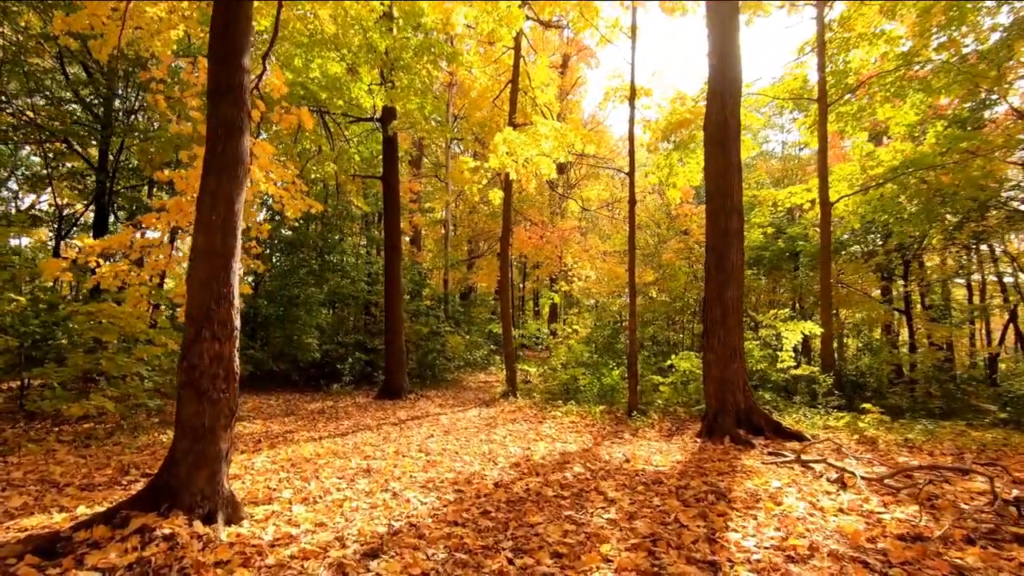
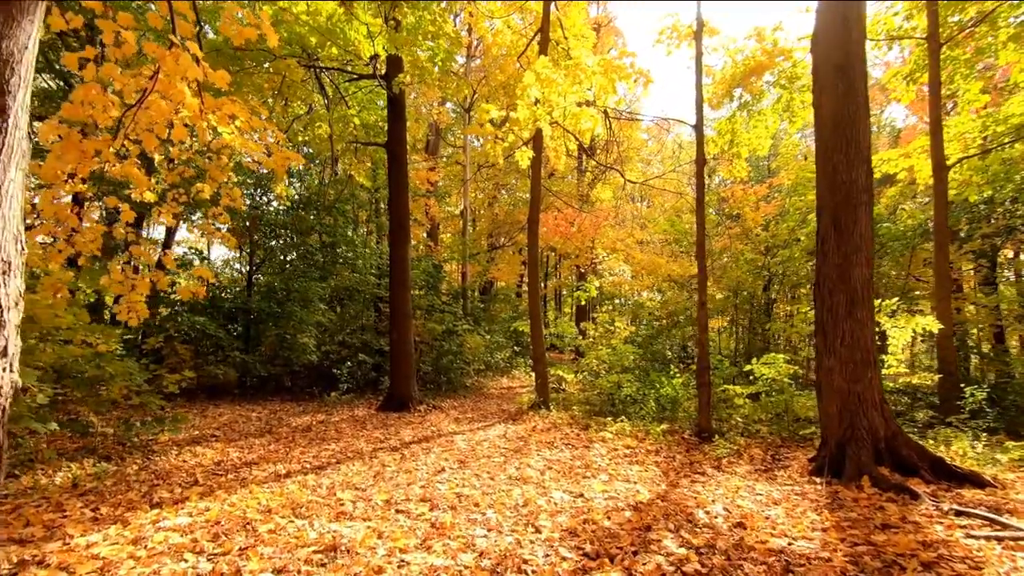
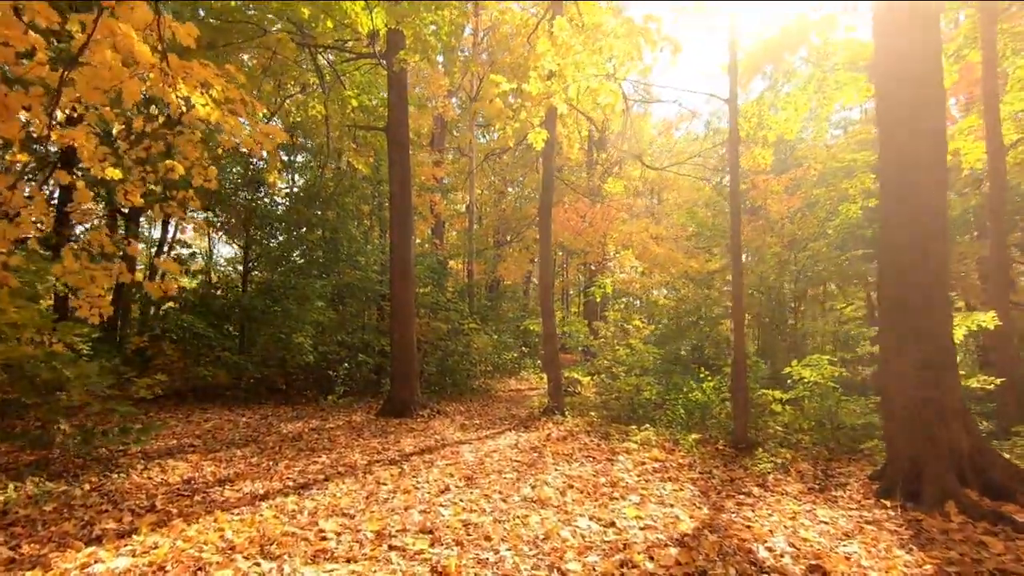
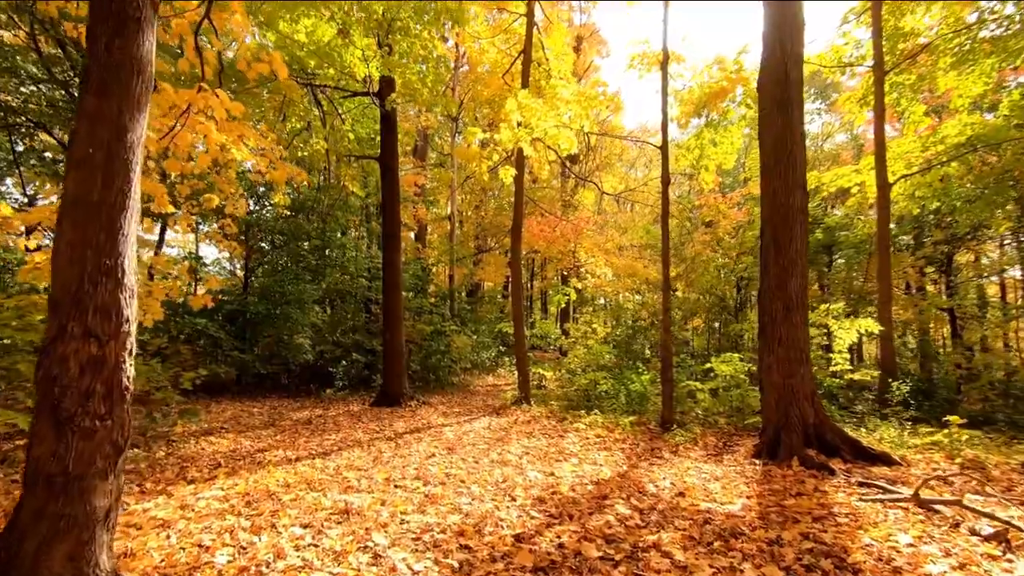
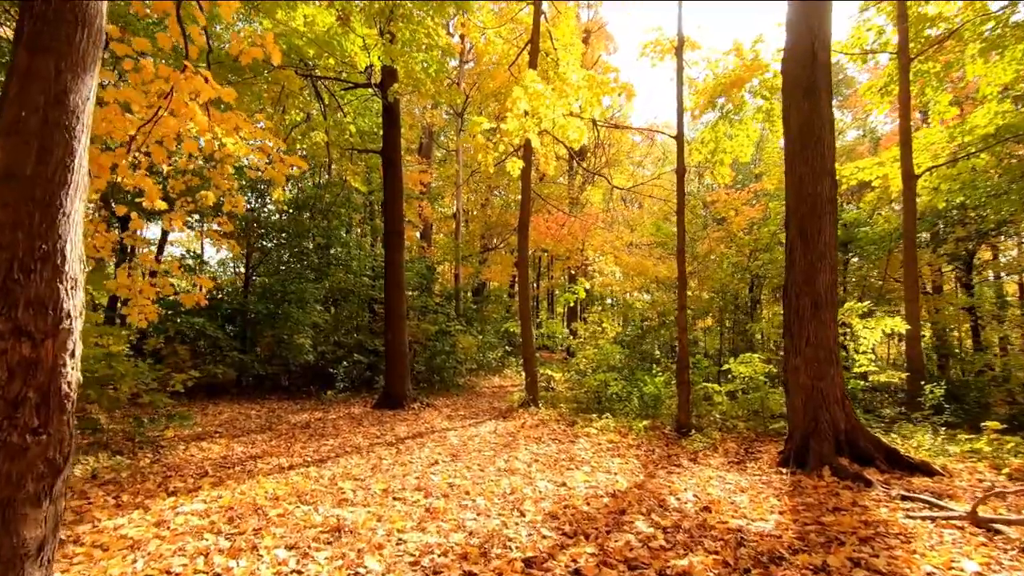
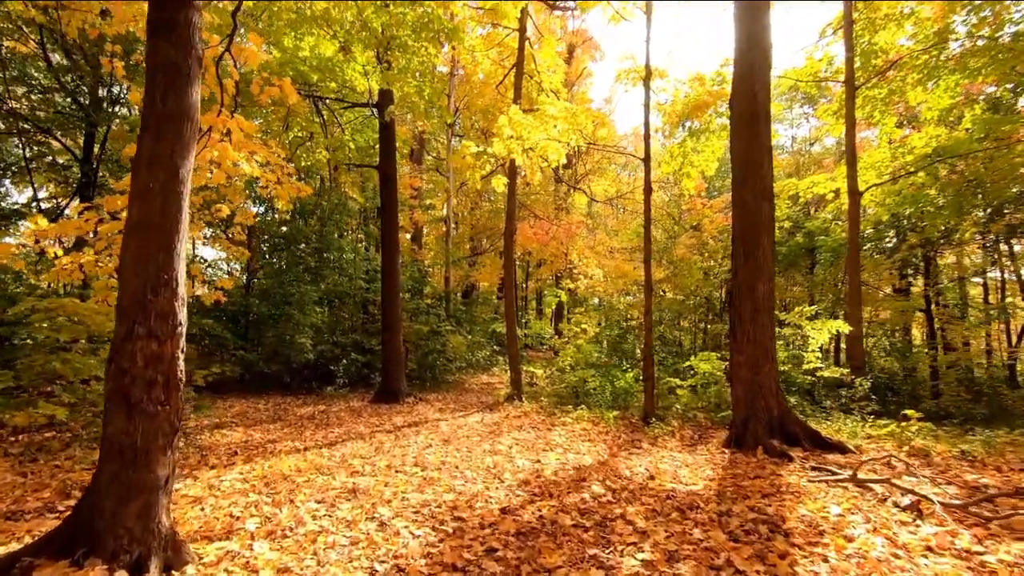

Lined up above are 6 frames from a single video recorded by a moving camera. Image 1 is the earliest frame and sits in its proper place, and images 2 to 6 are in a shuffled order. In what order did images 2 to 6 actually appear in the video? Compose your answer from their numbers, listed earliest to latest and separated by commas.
6, 4, 5, 2, 3
